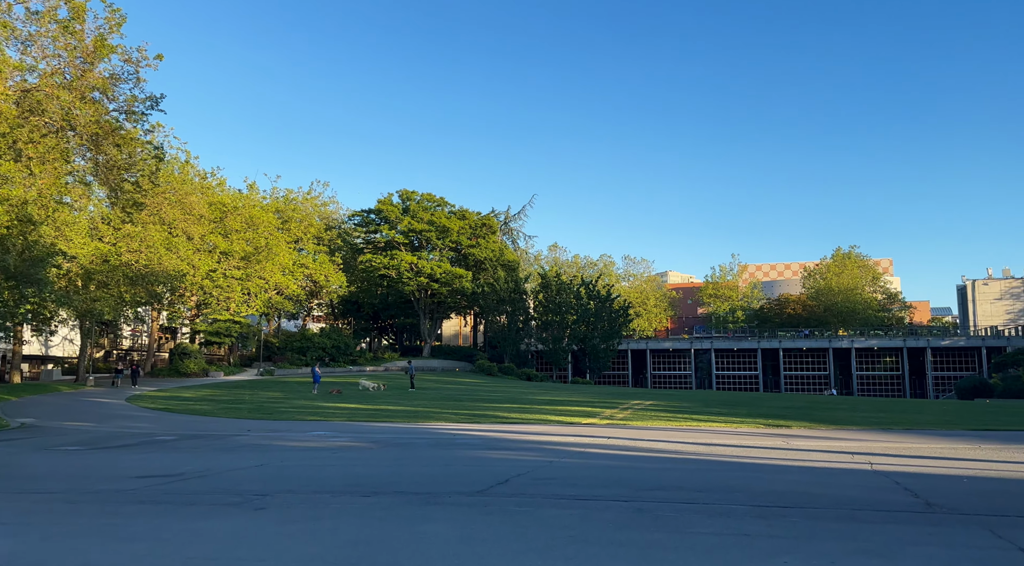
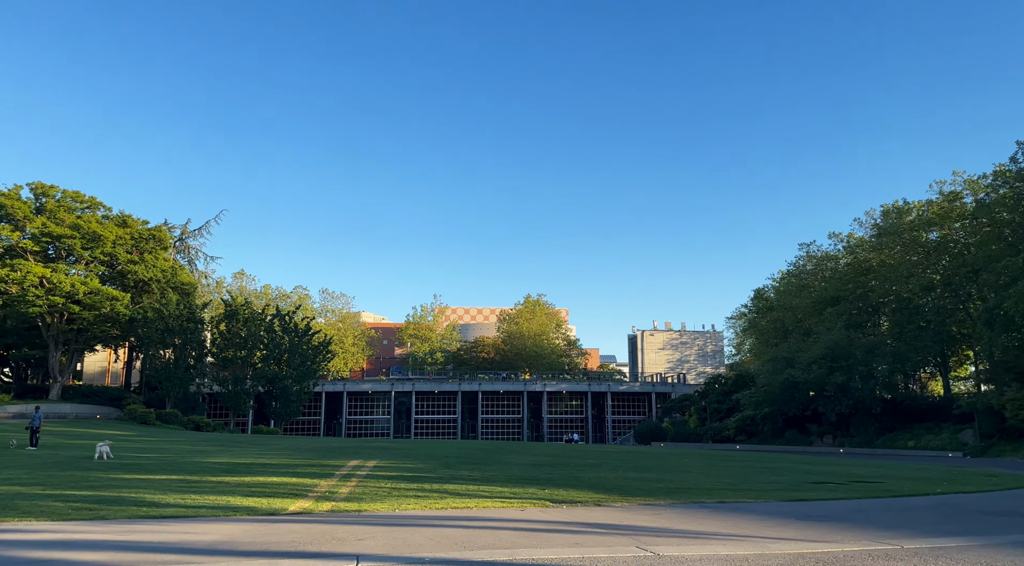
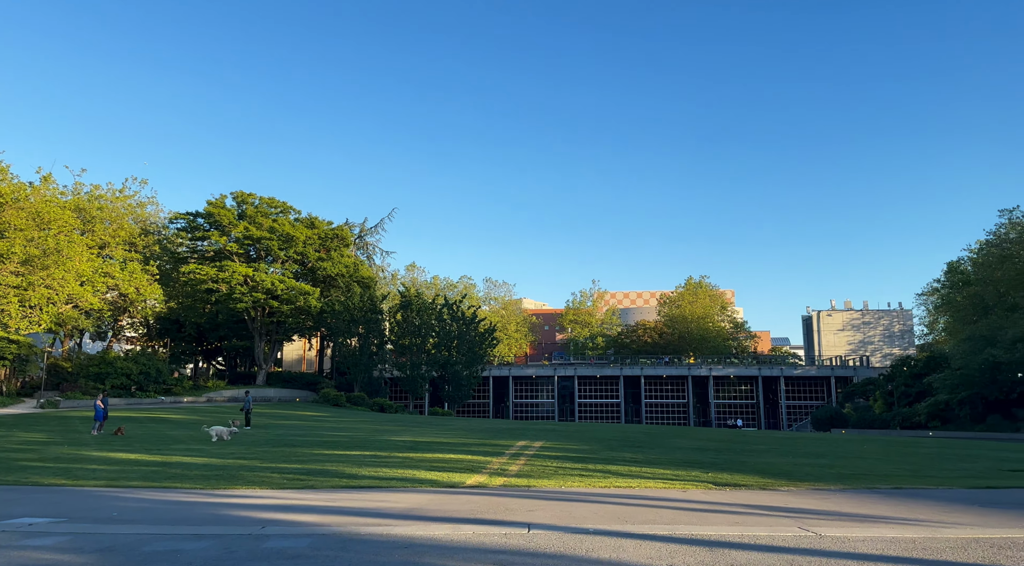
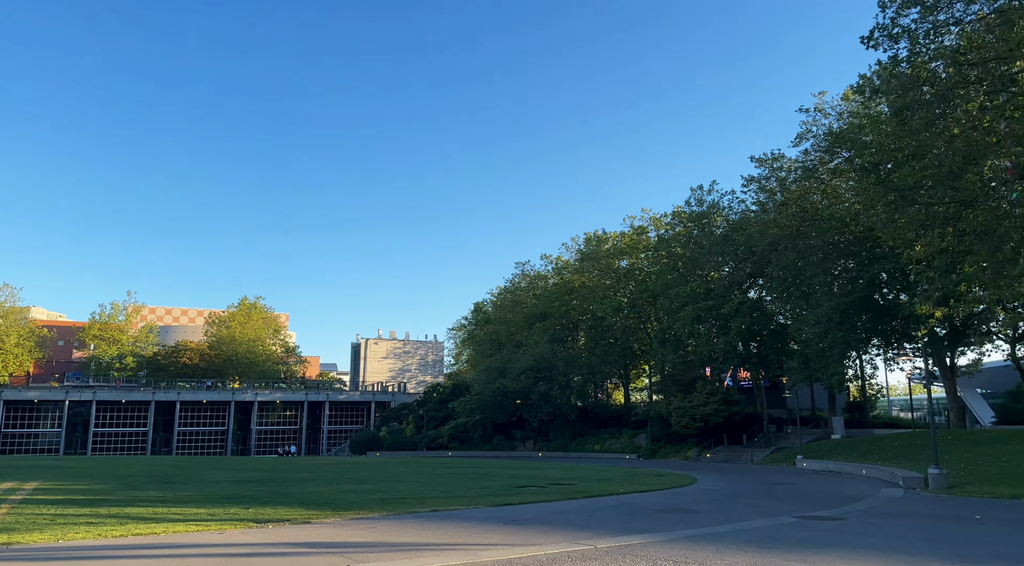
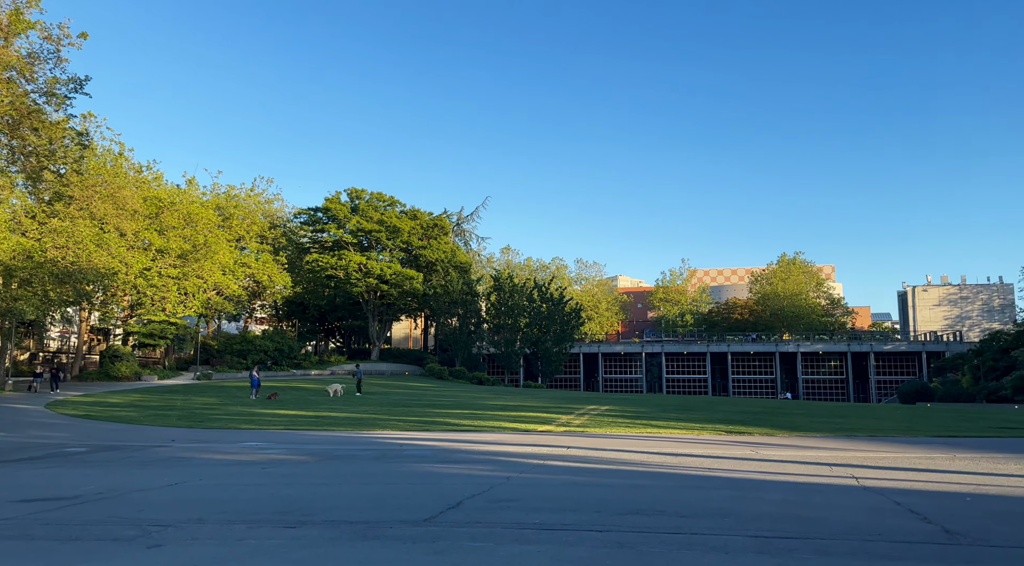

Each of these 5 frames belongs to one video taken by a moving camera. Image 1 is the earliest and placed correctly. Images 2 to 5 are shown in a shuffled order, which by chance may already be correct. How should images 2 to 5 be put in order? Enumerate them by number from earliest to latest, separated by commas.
5, 3, 2, 4
